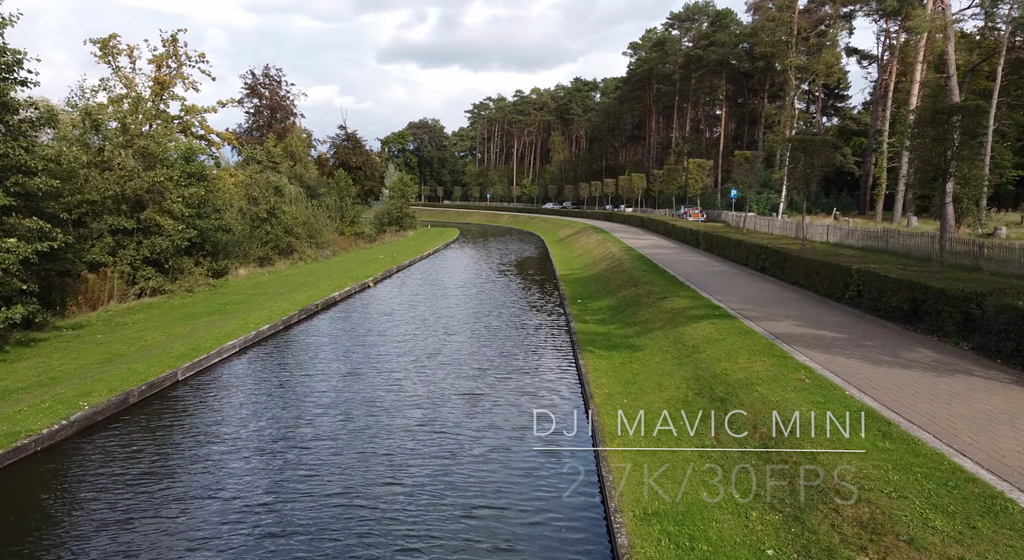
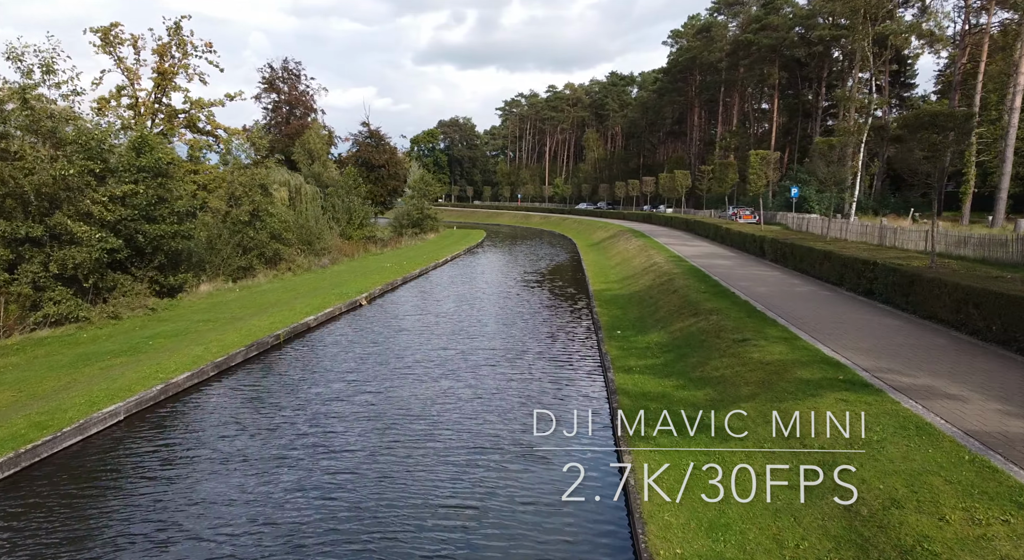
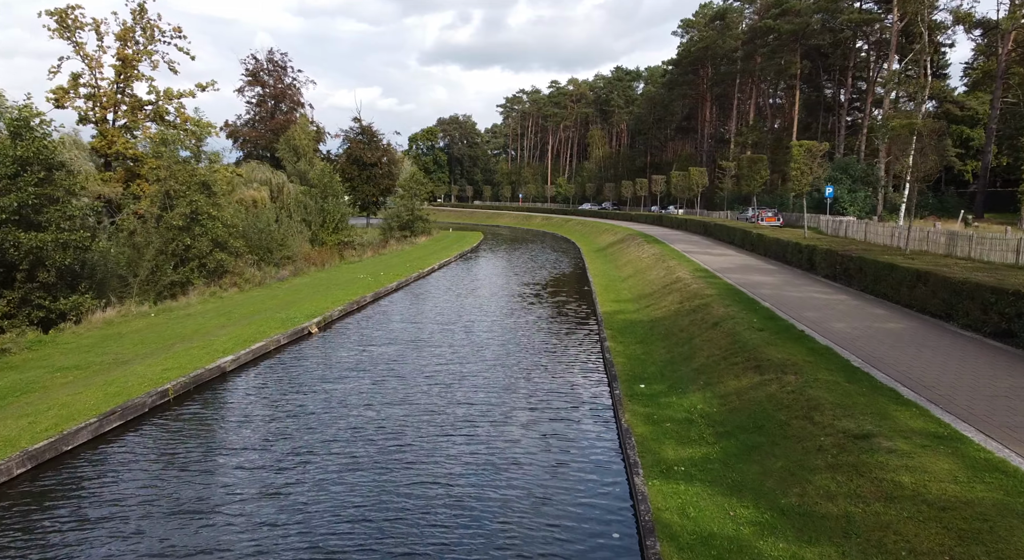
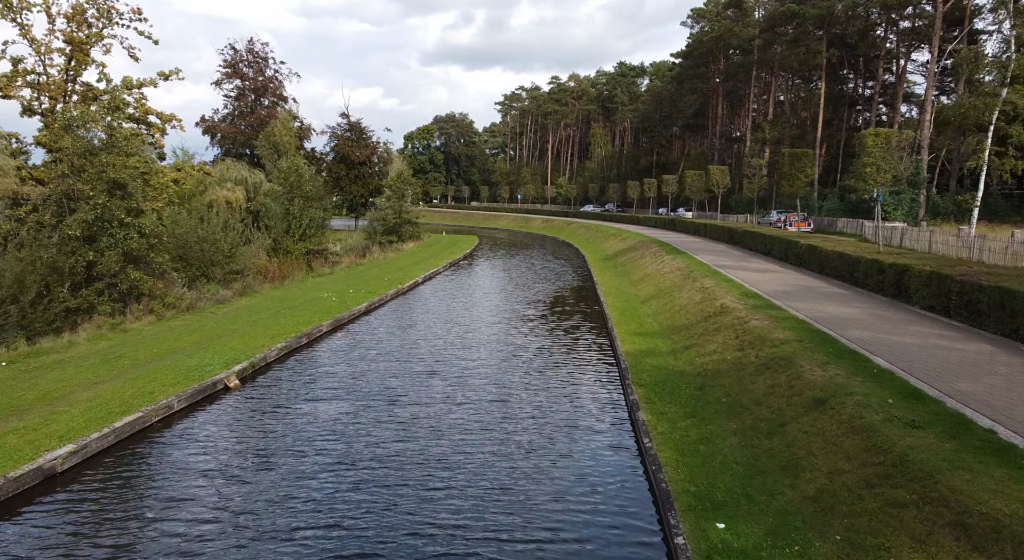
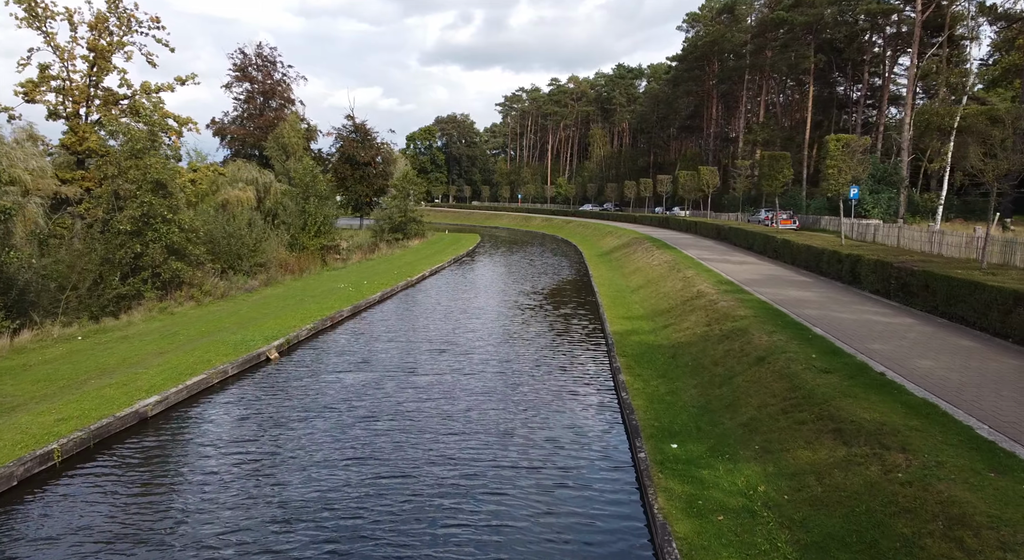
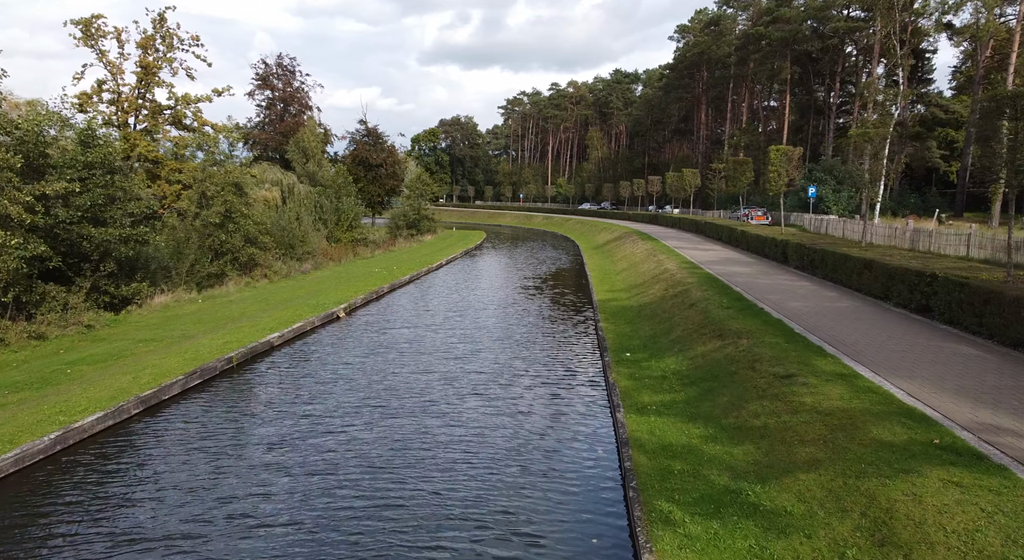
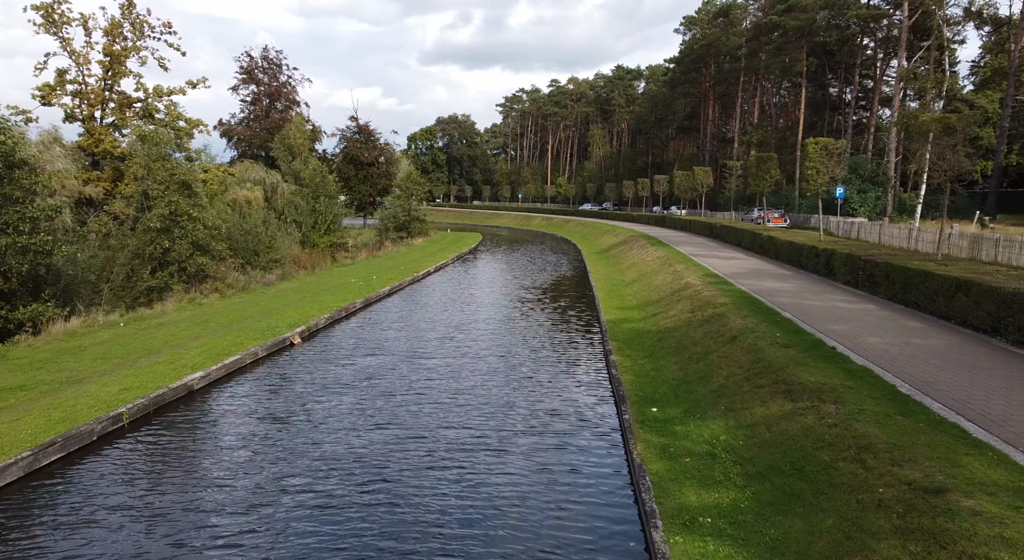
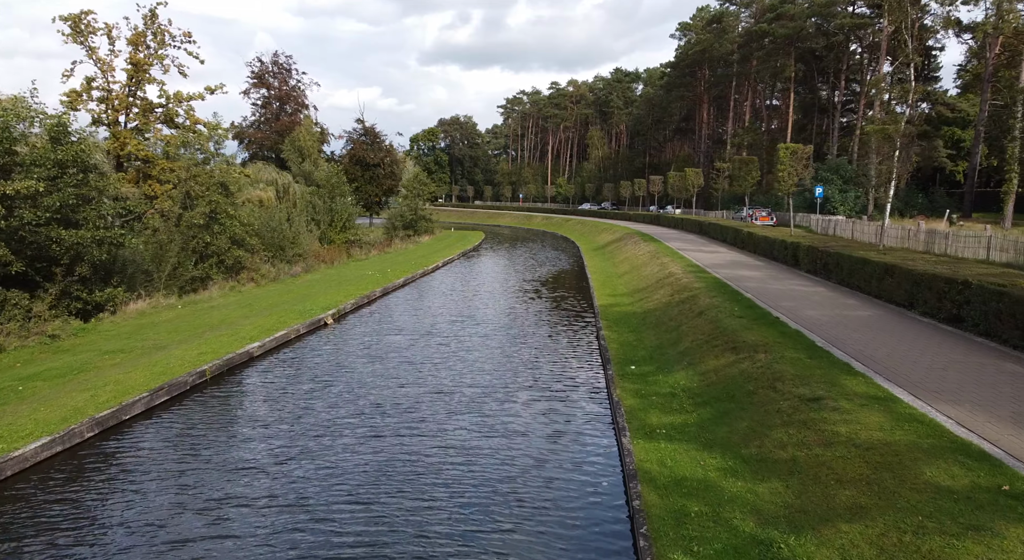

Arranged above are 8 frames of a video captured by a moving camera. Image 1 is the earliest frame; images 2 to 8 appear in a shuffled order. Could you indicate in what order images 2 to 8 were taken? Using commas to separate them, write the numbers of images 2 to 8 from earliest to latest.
2, 6, 8, 3, 7, 5, 4
